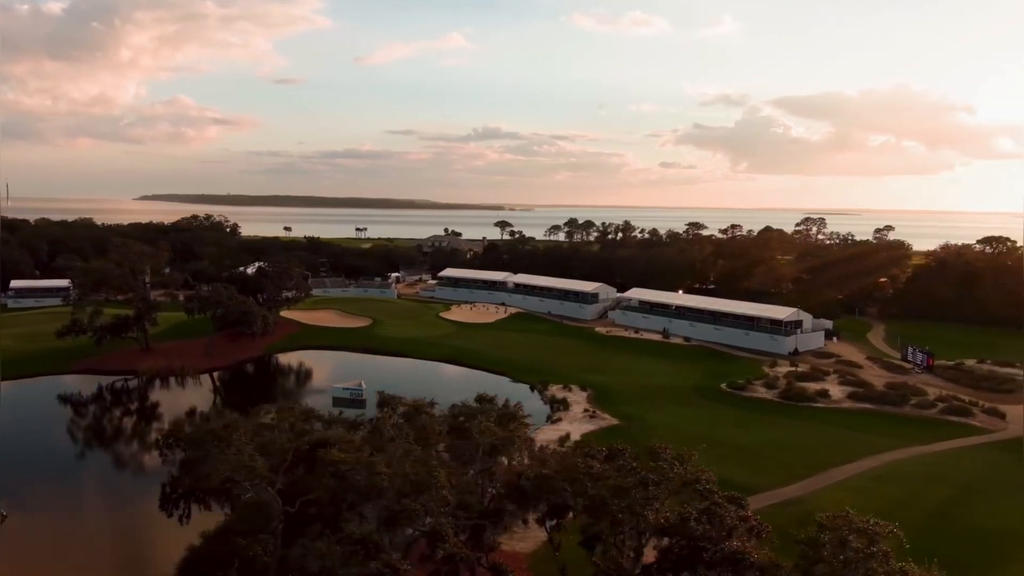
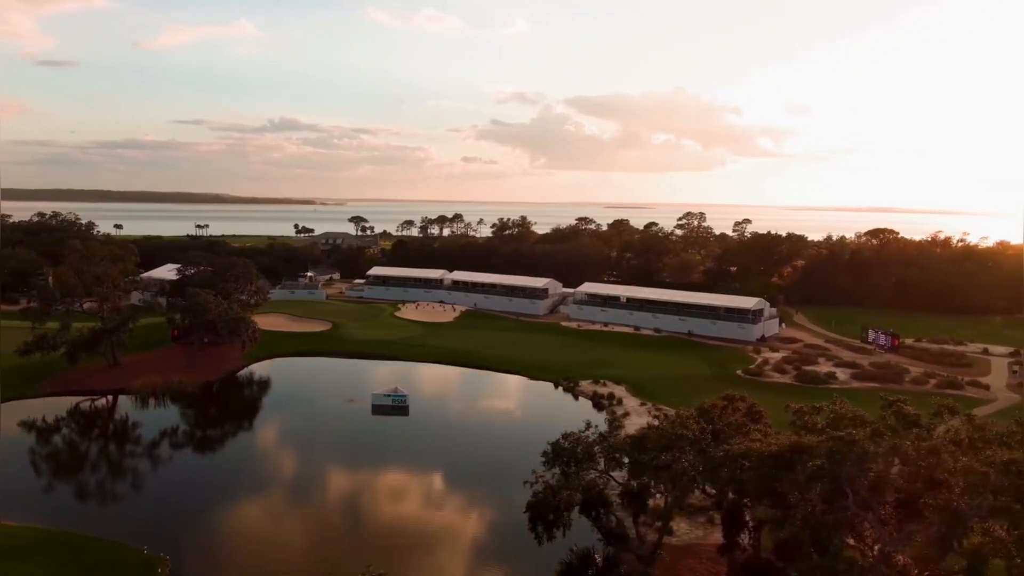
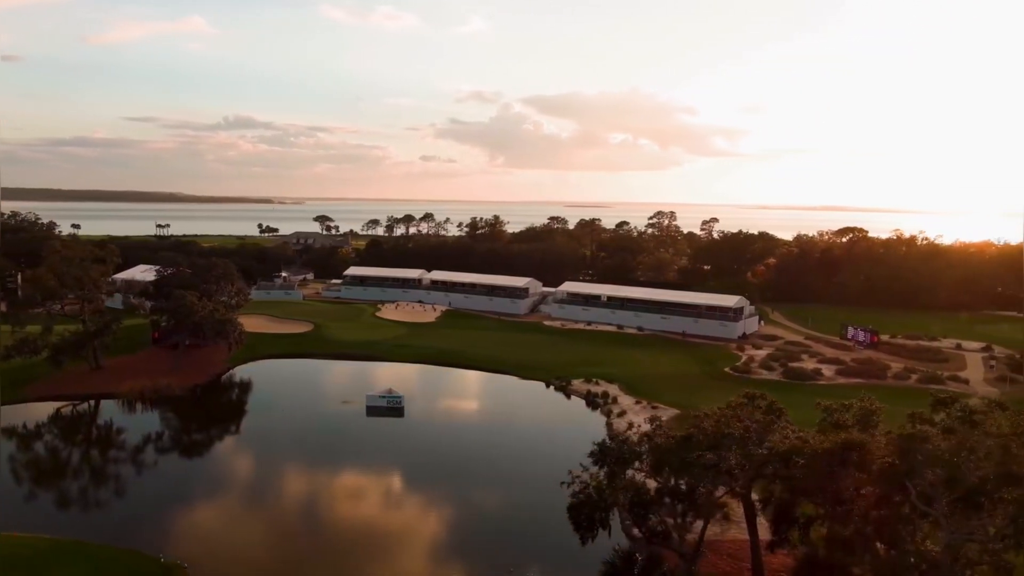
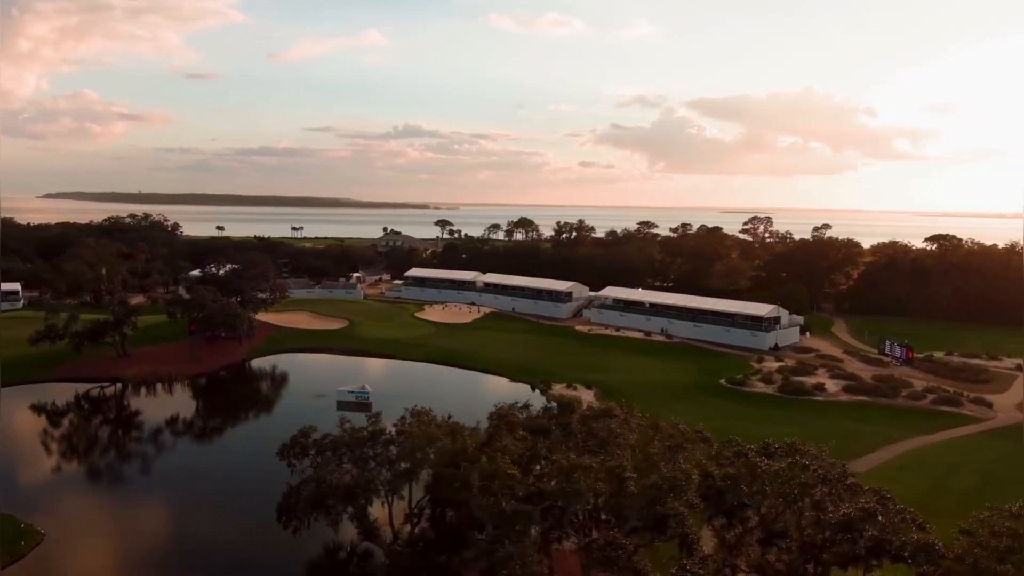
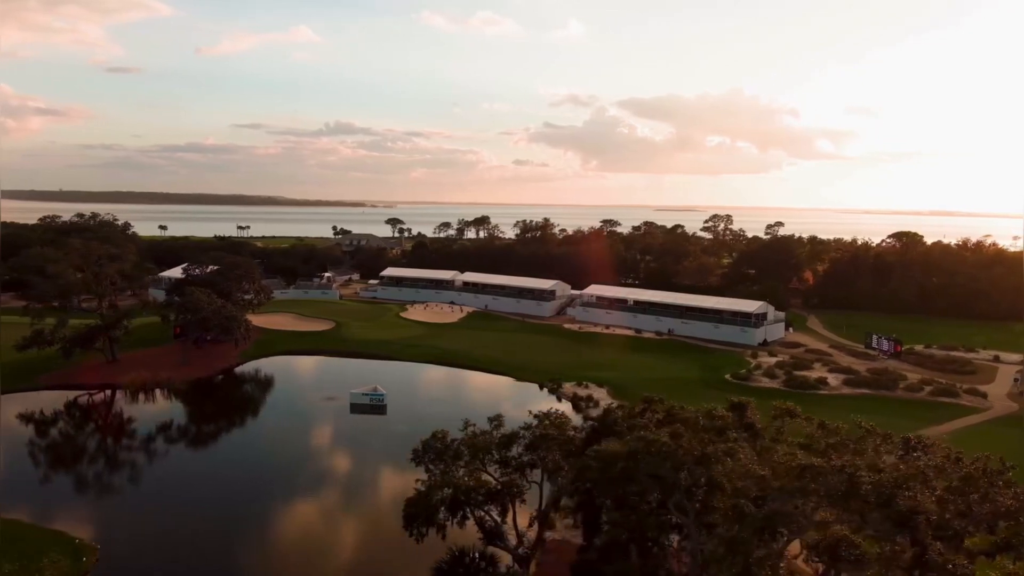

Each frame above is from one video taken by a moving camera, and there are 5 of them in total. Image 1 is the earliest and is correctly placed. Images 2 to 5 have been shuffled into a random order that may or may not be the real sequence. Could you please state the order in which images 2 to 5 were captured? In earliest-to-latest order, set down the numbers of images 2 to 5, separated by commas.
4, 5, 2, 3
